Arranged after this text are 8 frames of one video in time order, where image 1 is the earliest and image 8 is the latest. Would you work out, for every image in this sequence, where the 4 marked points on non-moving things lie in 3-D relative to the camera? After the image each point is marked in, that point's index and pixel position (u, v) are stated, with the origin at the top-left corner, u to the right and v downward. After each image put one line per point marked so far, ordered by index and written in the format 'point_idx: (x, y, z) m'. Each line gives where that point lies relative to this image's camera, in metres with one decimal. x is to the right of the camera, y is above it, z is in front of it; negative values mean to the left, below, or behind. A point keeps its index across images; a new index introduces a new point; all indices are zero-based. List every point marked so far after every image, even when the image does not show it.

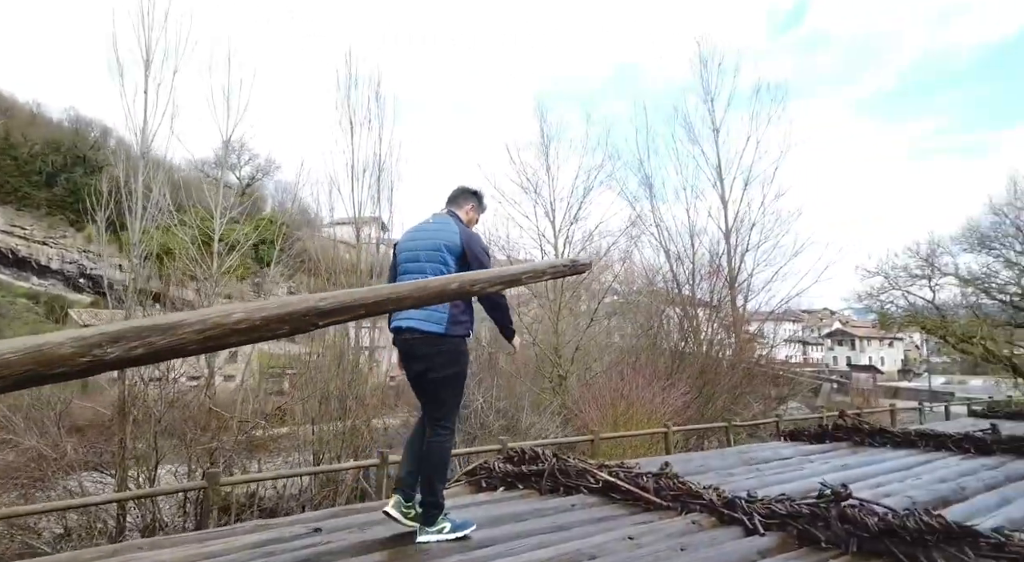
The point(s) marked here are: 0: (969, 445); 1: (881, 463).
0: (+3.2, -1.2, +5.0) m
1: (+2.3, -1.1, +4.4) m
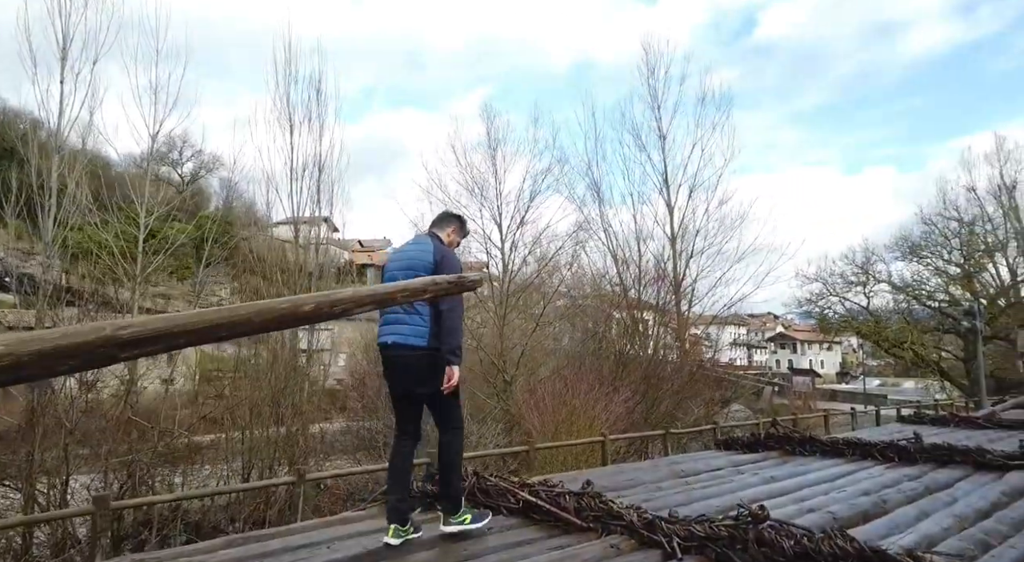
0: (+2.7, -1.2, +5.1) m
1: (+1.8, -1.2, +4.4) m
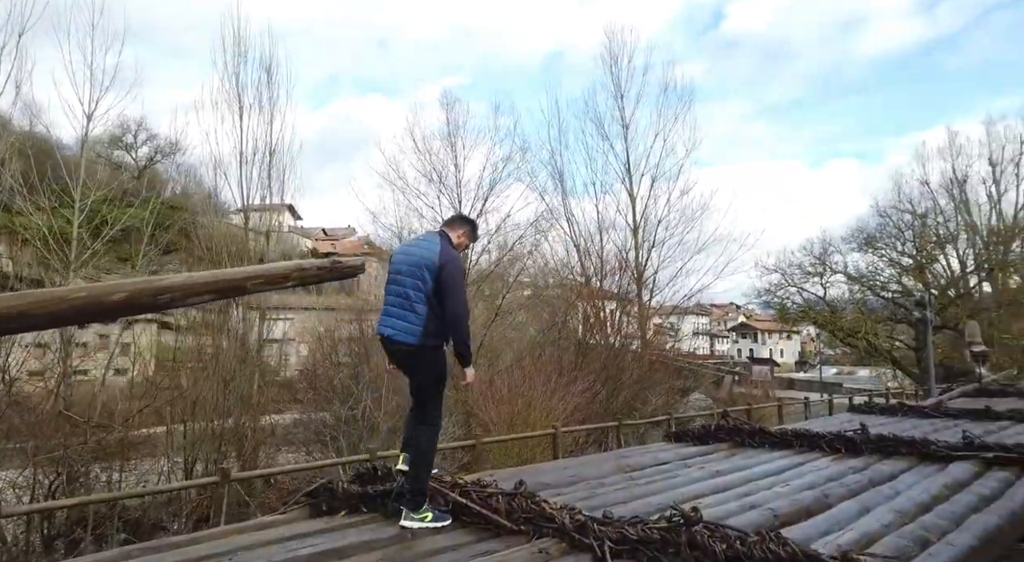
0: (+2.3, -1.2, +5.1) m
1: (+1.5, -1.1, +4.4) m
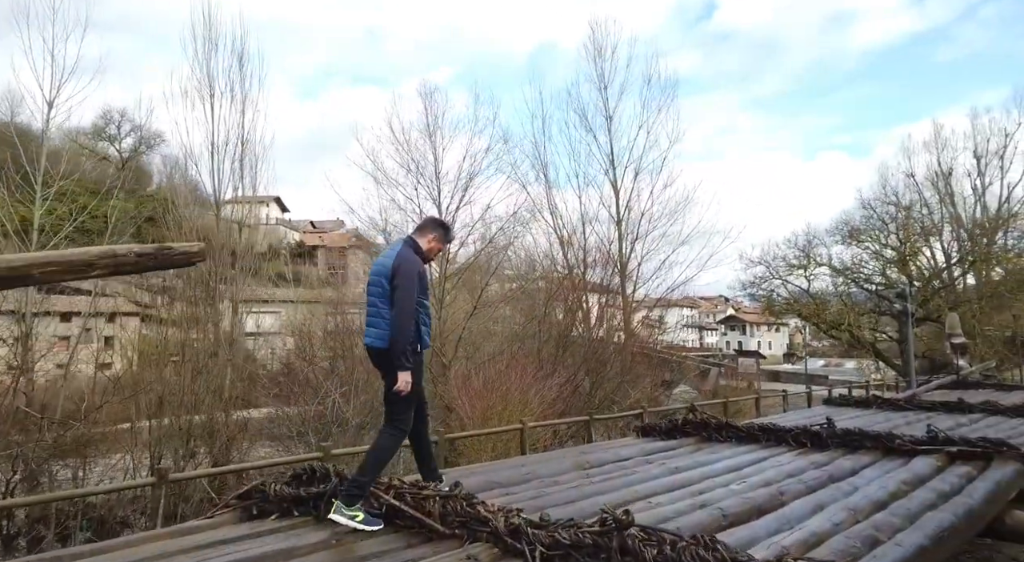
0: (+2.1, -1.1, +5.0) m
1: (+1.2, -1.1, +4.3) m
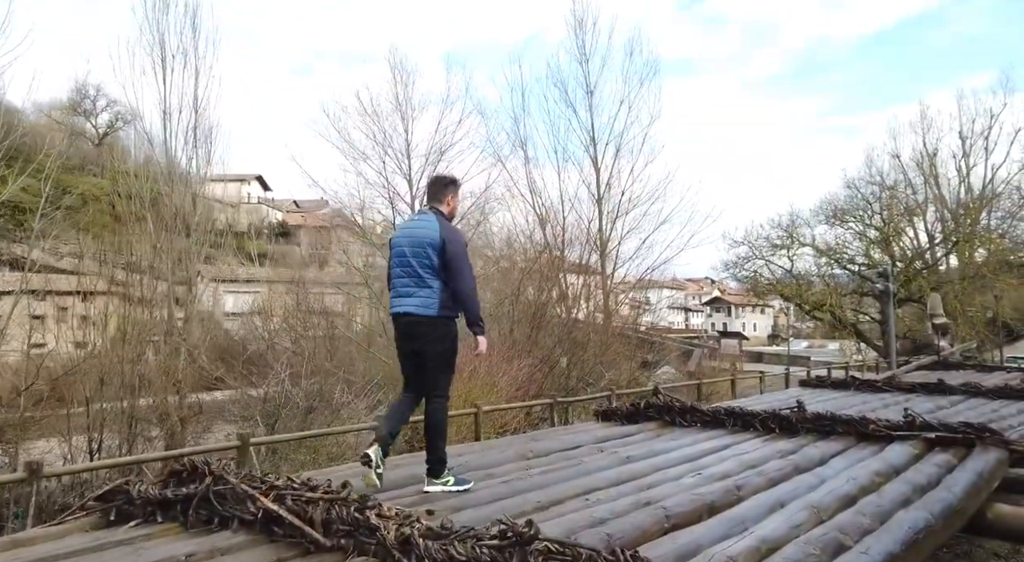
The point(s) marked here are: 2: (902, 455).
0: (+1.7, -0.9, +4.6) m
1: (+0.9, -0.9, +3.9) m
2: (+2.1, -0.9, +3.8) m
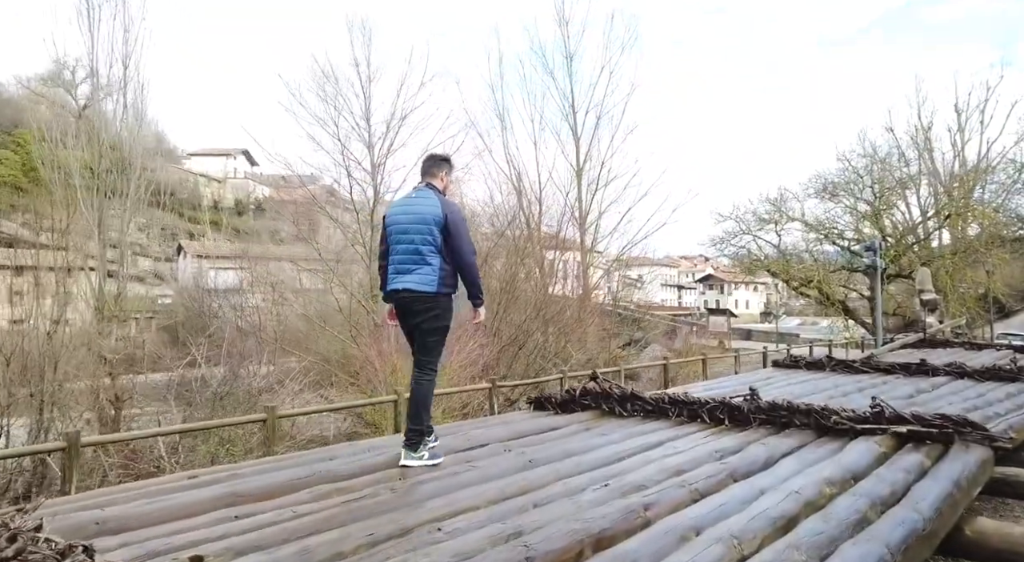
0: (+1.2, -0.8, +4.0) m
1: (+0.4, -0.8, +3.2) m
2: (+1.6, -0.8, +3.2) m
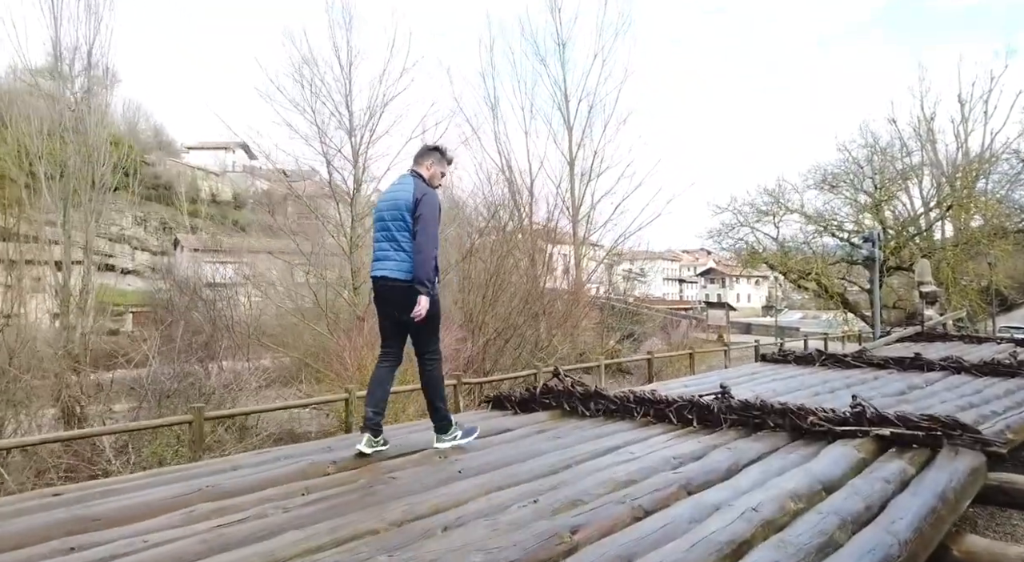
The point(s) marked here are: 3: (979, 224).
0: (+0.9, -0.7, +3.6) m
1: (+0.1, -0.7, +2.9) m
2: (+1.3, -0.7, +2.8) m
3: (+12.9, +1.6, +19.6) m
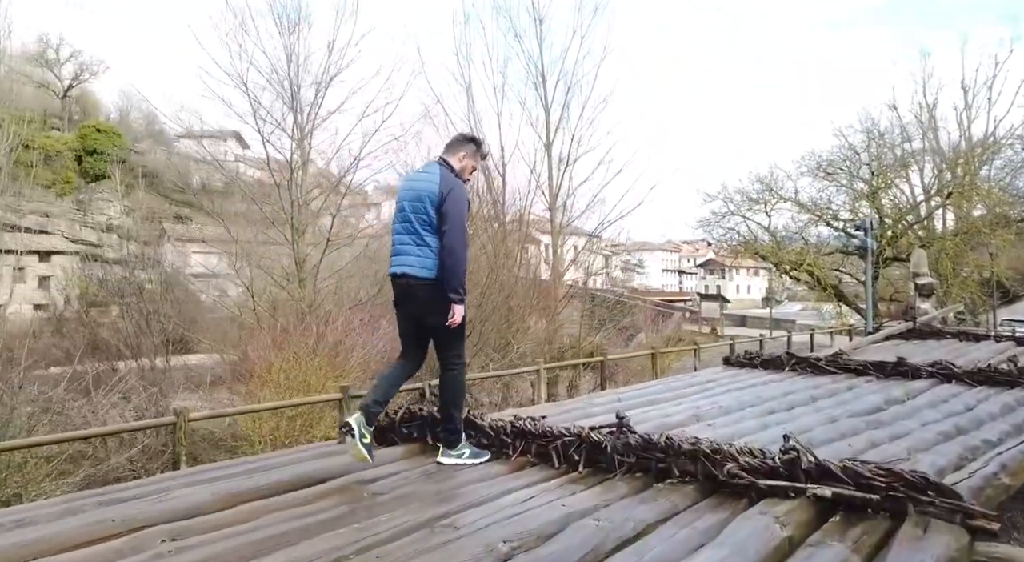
0: (+0.2, -0.7, +2.7) m
1: (-0.6, -0.7, +2.0) m
2: (+0.6, -0.7, +1.9) m
3: (+12.2, +1.9, +18.6) m
